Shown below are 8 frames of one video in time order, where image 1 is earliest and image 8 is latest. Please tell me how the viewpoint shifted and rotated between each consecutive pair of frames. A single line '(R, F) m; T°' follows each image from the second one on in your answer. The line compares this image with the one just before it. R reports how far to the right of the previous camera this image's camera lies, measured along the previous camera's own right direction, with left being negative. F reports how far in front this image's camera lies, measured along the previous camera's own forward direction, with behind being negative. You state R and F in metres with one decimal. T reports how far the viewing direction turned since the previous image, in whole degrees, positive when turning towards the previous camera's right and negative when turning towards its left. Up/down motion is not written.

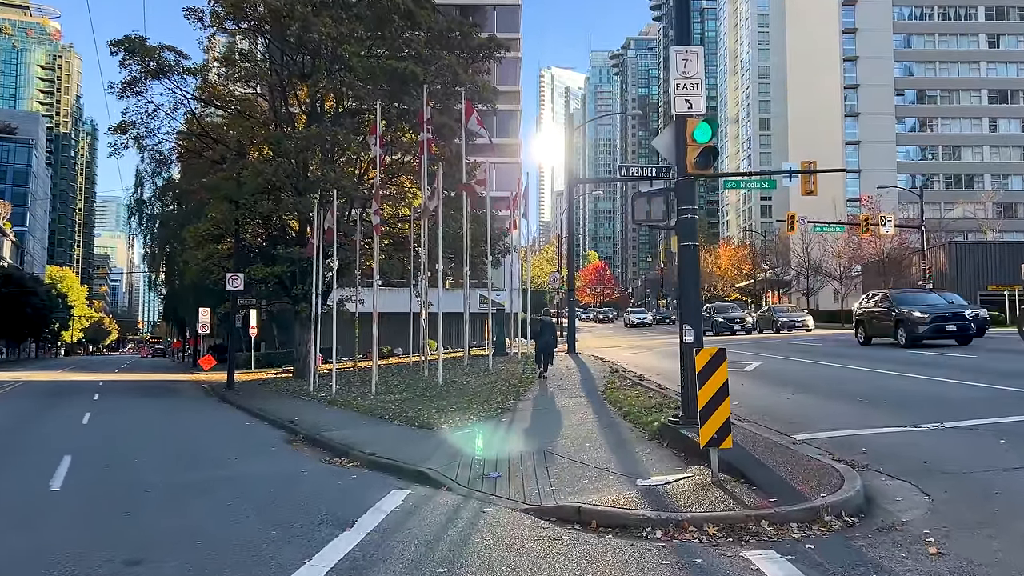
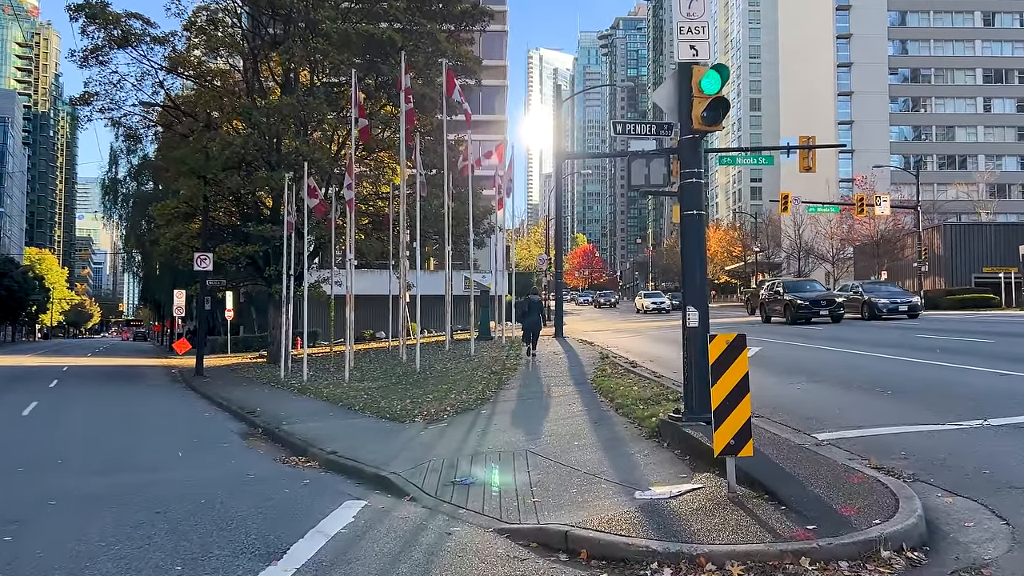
(+0.1, +1.1) m; +1°
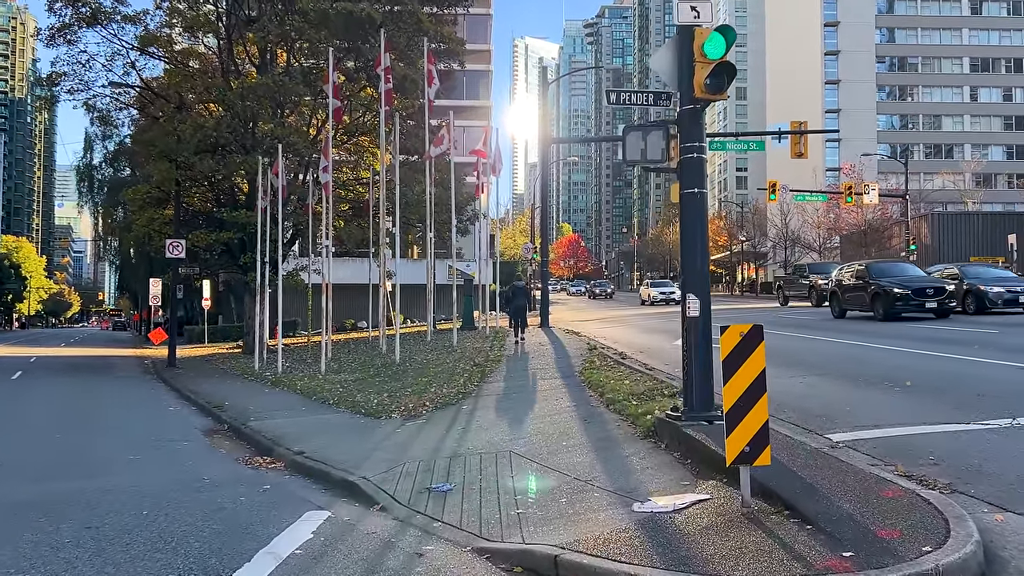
(0.0, +0.7) m; +1°
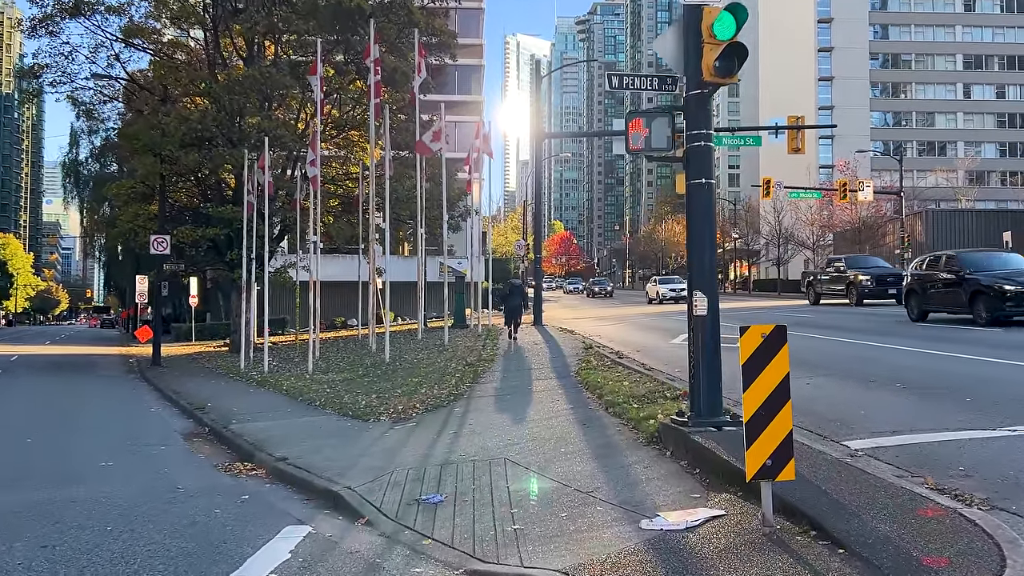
(0.0, +0.4) m; +1°
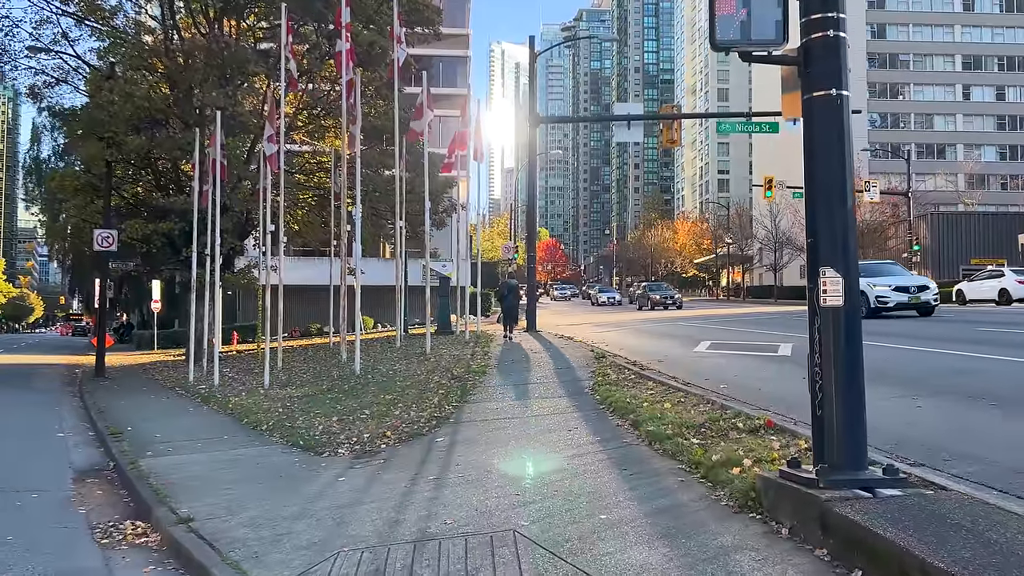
(-0.1, +2.3) m; +1°
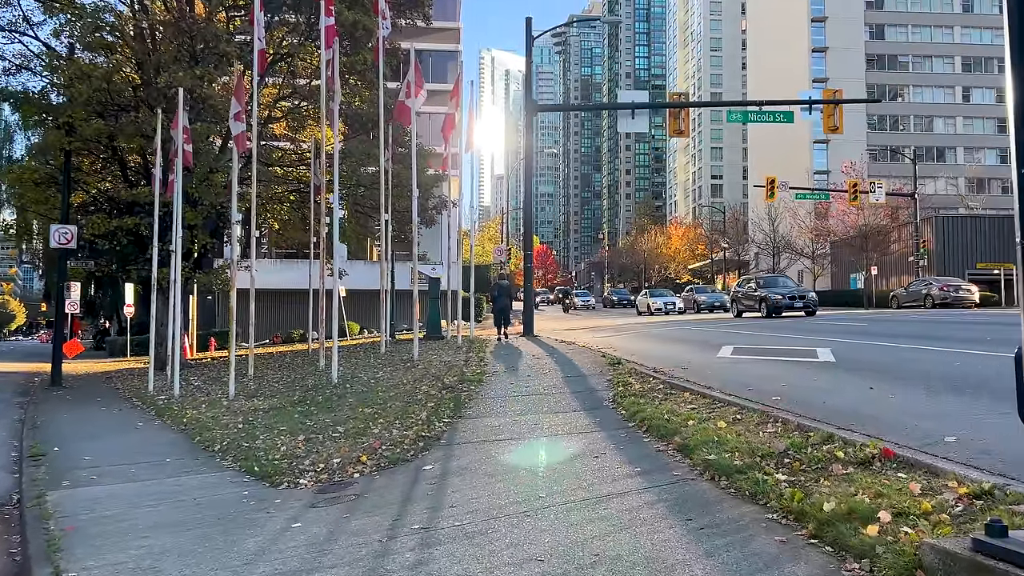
(-0.1, +1.5) m; +1°
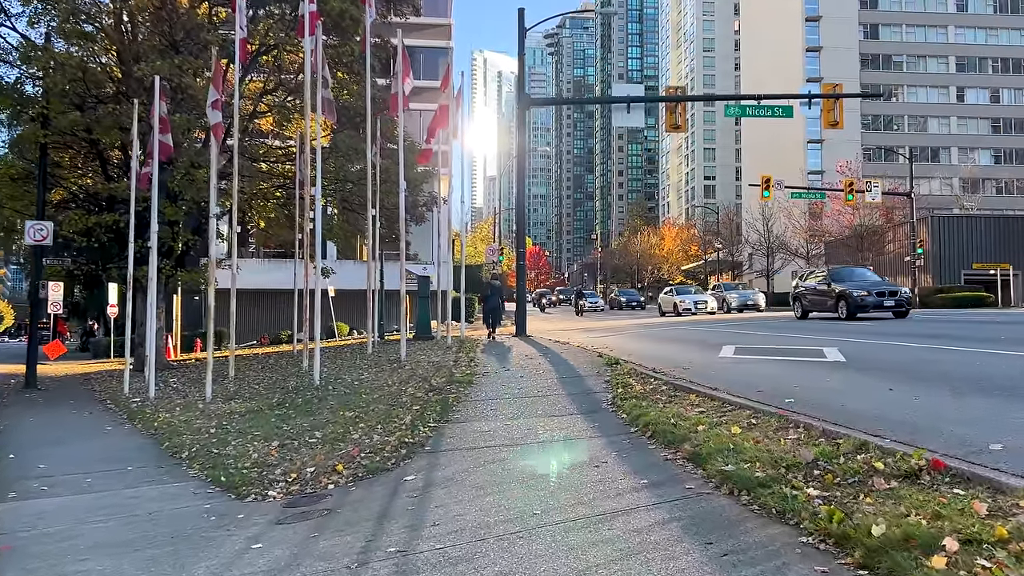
(0.0, +0.5) m; +1°
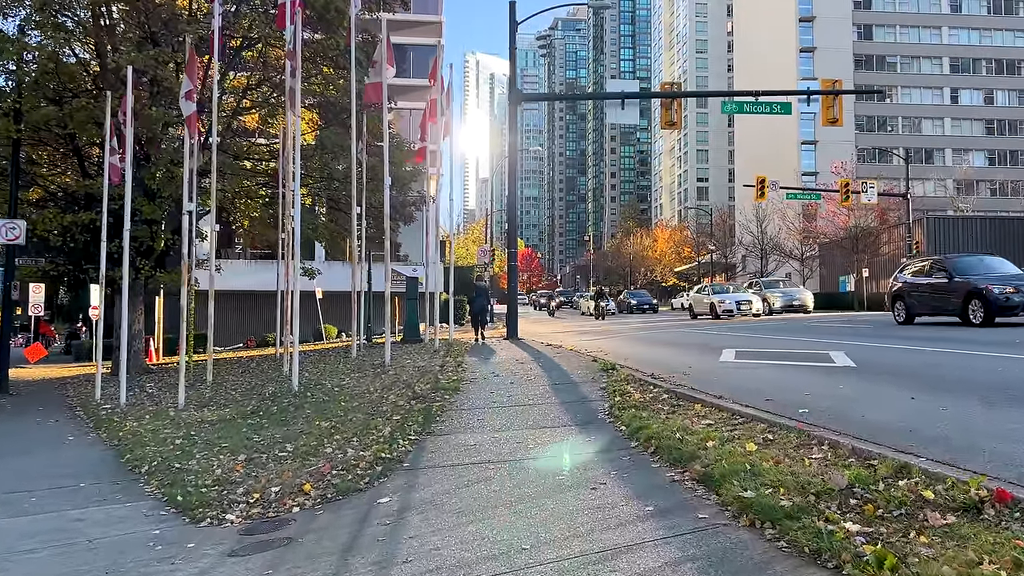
(0.0, +0.5) m; +1°
